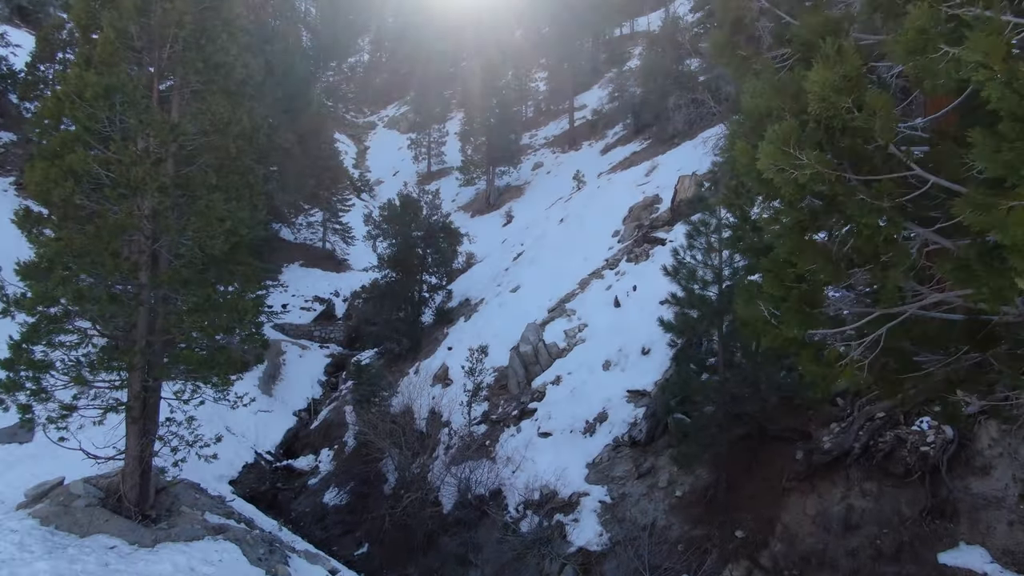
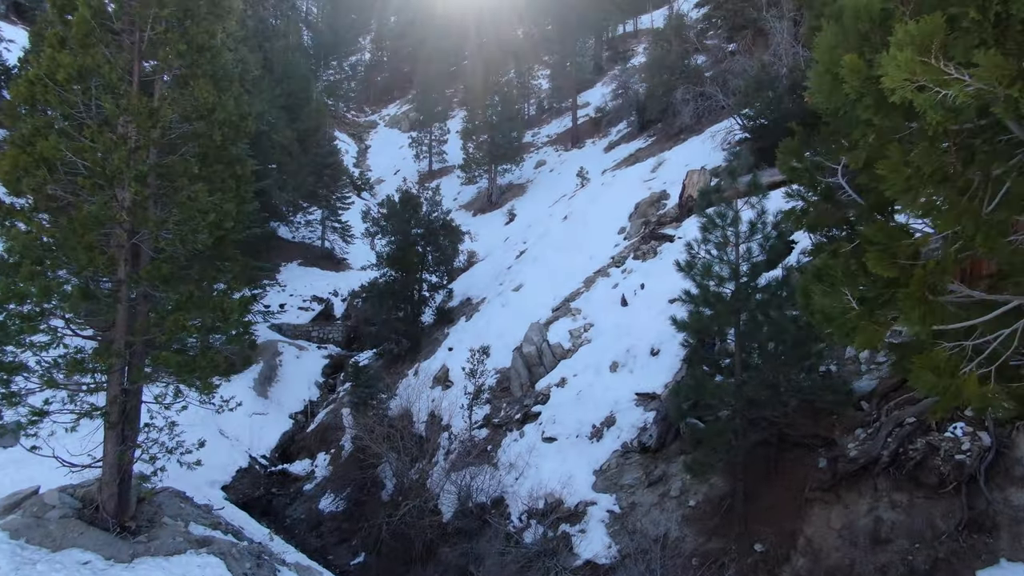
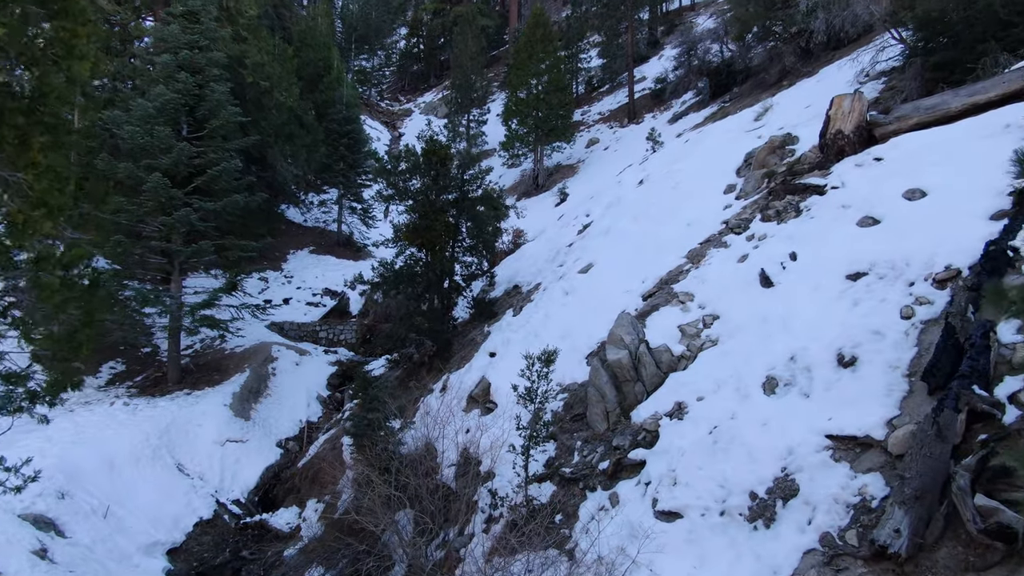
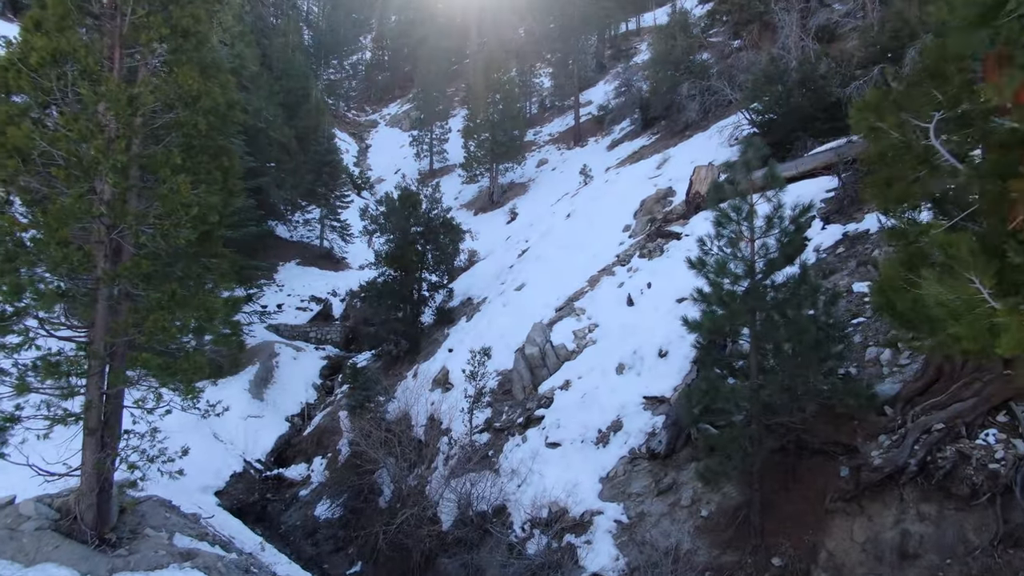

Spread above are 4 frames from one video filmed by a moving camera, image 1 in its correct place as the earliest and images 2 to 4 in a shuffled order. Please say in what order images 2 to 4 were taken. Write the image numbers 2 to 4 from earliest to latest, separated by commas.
2, 4, 3
